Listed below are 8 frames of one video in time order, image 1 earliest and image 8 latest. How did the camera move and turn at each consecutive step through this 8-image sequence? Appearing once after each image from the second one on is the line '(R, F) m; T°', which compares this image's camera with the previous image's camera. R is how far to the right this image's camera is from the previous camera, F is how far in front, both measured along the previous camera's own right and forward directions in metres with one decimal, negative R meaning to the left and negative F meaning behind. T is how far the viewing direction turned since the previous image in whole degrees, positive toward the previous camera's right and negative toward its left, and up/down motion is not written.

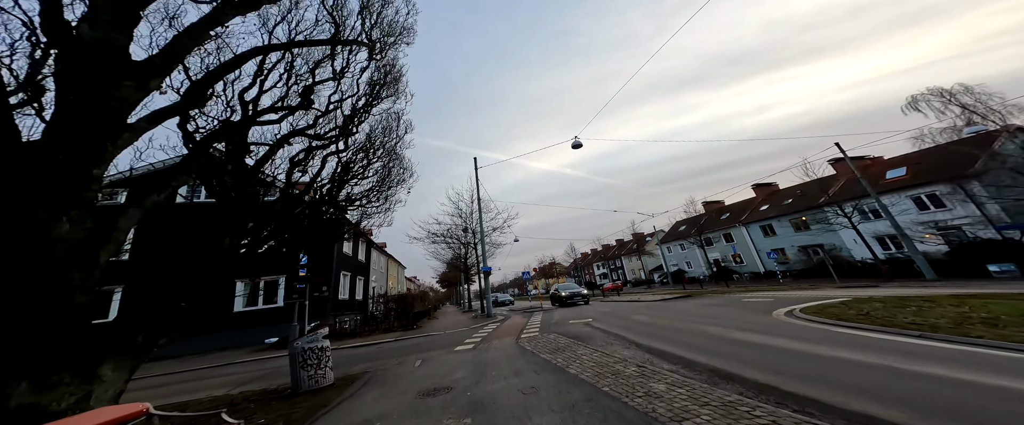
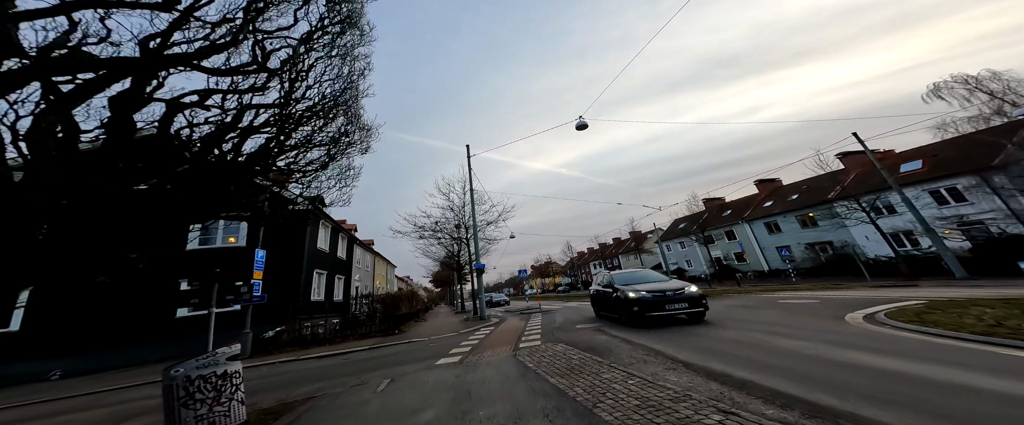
(0.0, +1.9) m; +1°
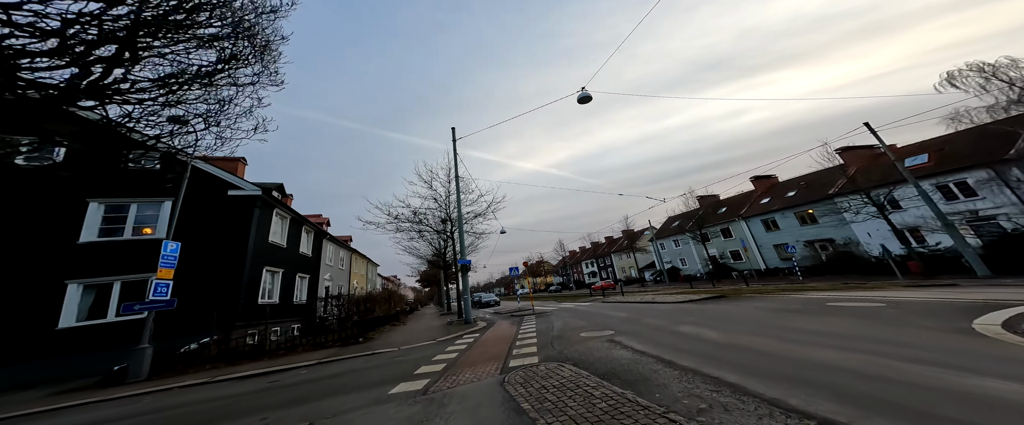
(+0.1, +2.2) m; +2°
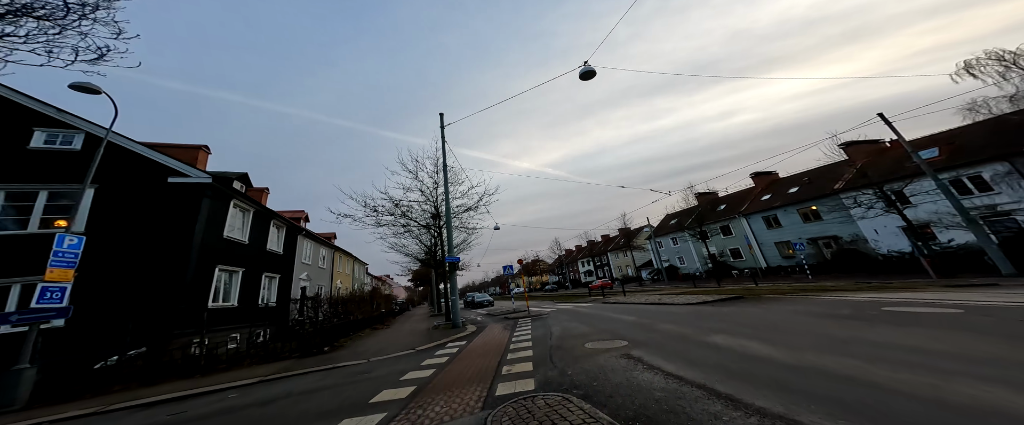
(+0.1, +1.6) m; +1°
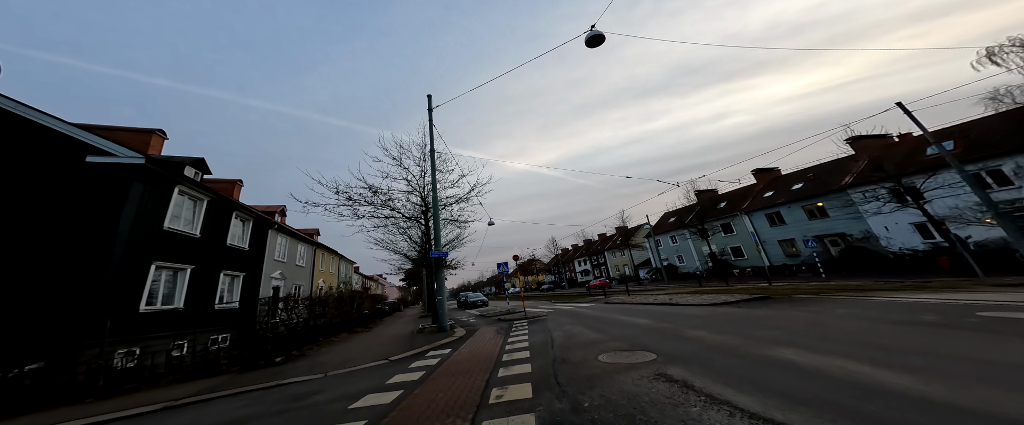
(0.0, +1.6) m; +1°
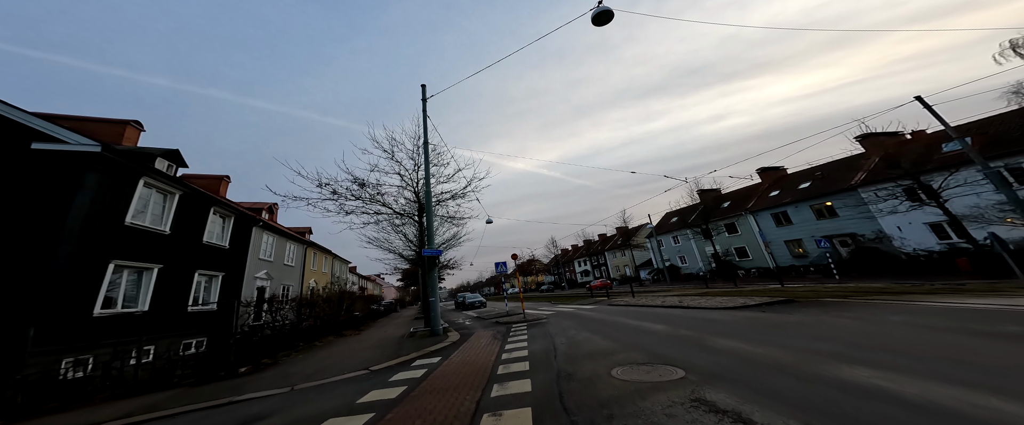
(0.0, +0.9) m; 0°
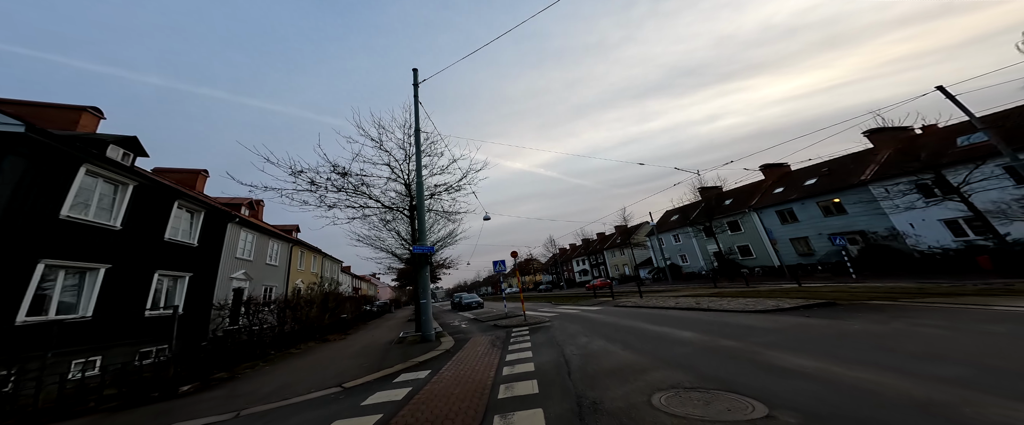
(-0.1, +1.2) m; +1°
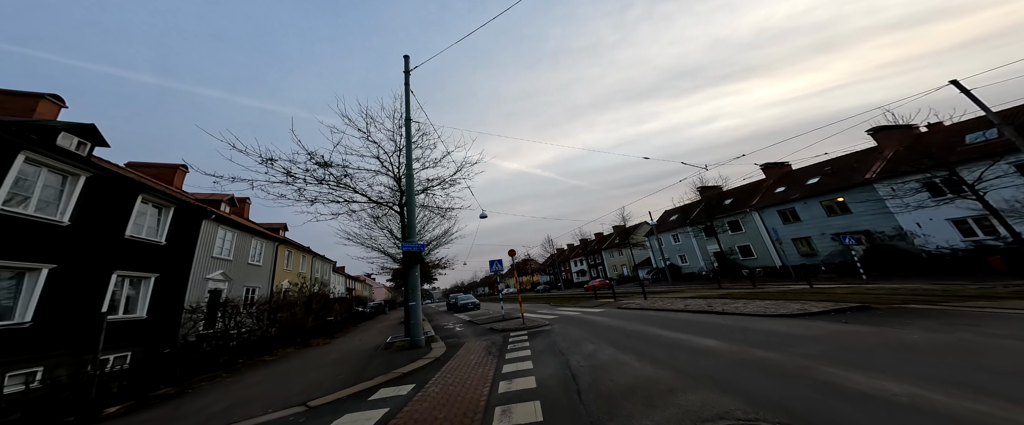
(0.0, +0.9) m; +1°
